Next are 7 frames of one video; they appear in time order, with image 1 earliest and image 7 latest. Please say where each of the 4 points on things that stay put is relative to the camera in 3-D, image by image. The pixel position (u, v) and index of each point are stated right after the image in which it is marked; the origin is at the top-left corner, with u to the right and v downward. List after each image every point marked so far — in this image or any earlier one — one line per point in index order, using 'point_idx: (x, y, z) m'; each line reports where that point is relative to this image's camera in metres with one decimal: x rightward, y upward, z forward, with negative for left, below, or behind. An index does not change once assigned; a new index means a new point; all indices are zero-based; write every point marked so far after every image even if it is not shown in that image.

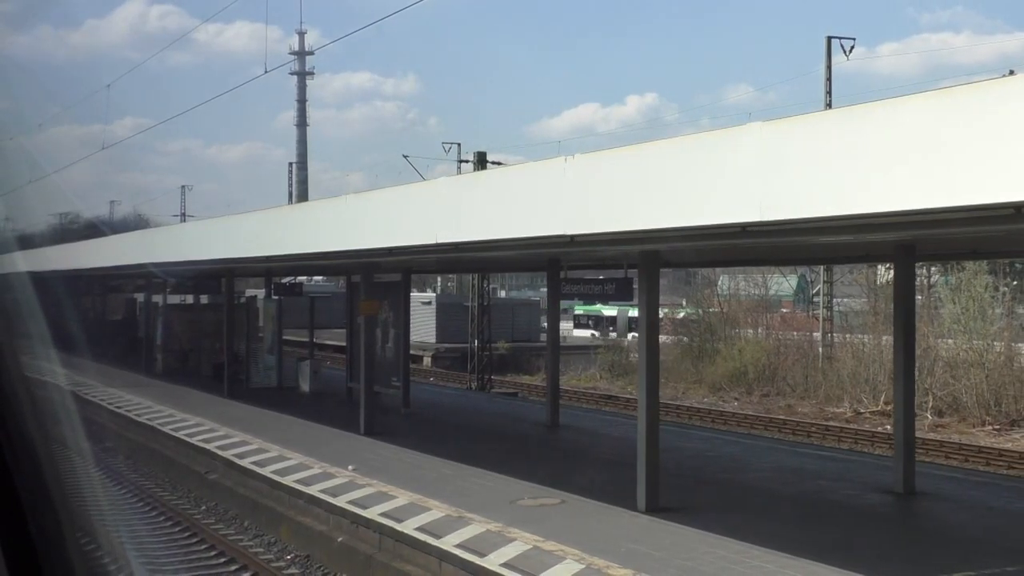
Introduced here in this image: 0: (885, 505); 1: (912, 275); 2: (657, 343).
0: (+3.8, -2.2, +9.8) m
1: (+4.2, +0.1, +9.9) m
2: (+1.4, -0.5, +9.5) m
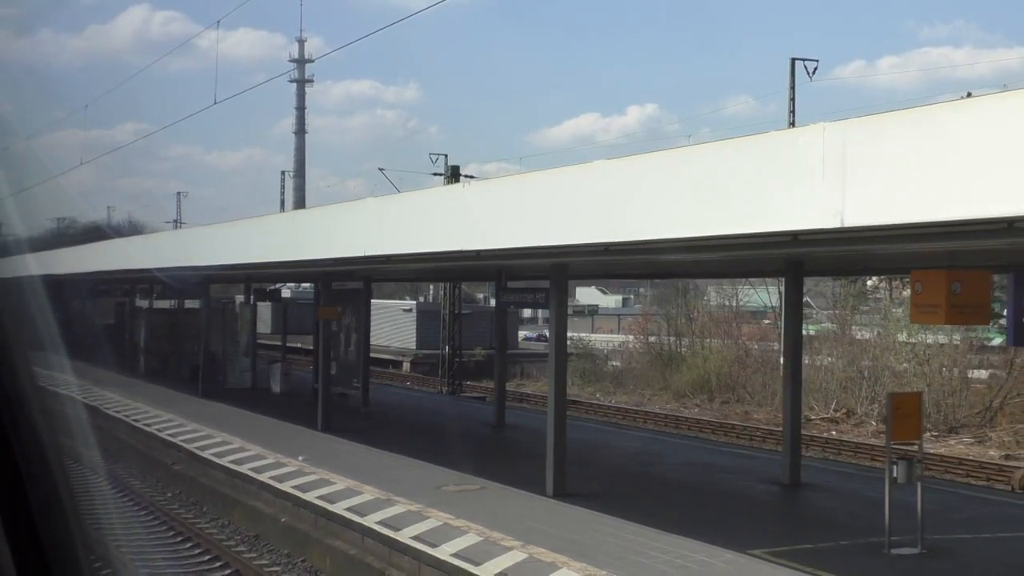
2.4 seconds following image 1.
0: (+2.9, -2.4, +10.9) m
1: (+3.4, 0.0, +11.1) m
2: (+0.6, -0.7, +10.6) m
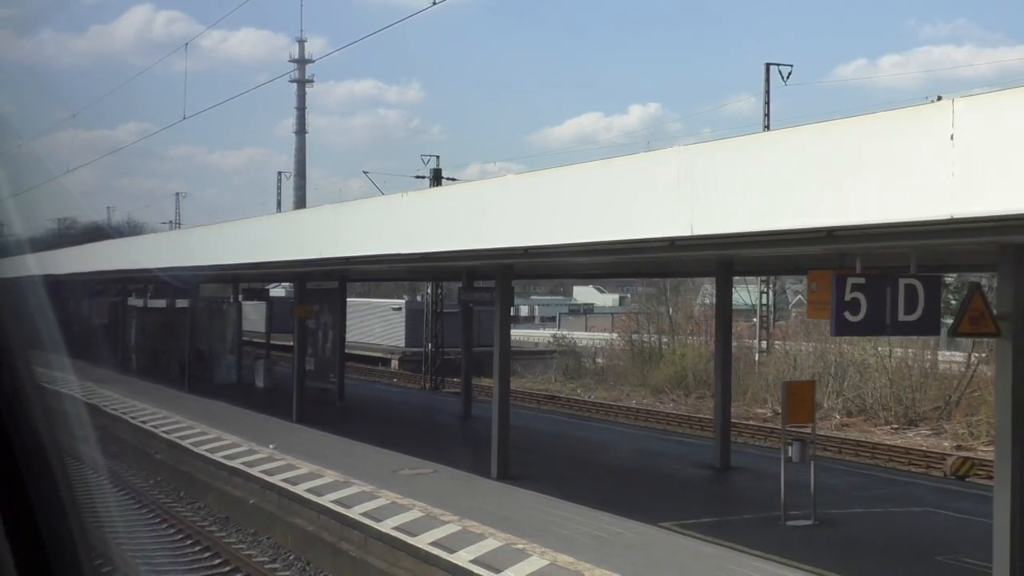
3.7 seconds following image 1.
0: (+2.3, -2.3, +11.8) m
1: (+2.8, 0.0, +12.0) m
2: (0.0, -0.6, +11.5) m
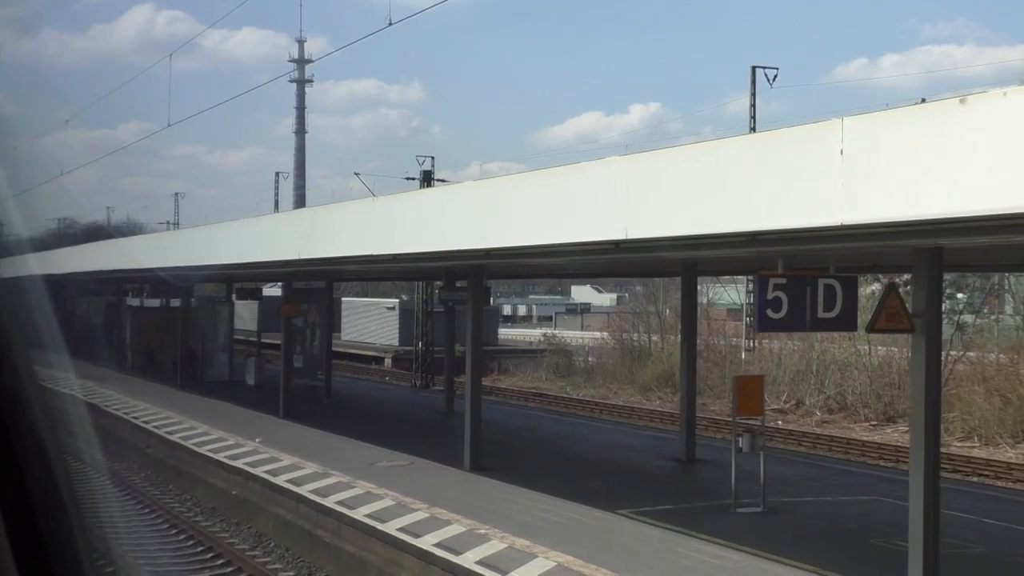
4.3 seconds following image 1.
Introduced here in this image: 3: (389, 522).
0: (+1.9, -2.3, +12.3) m
1: (+2.4, 0.0, +12.5) m
2: (-0.4, -0.6, +12.0) m
3: (-1.2, -2.4, +9.5) m
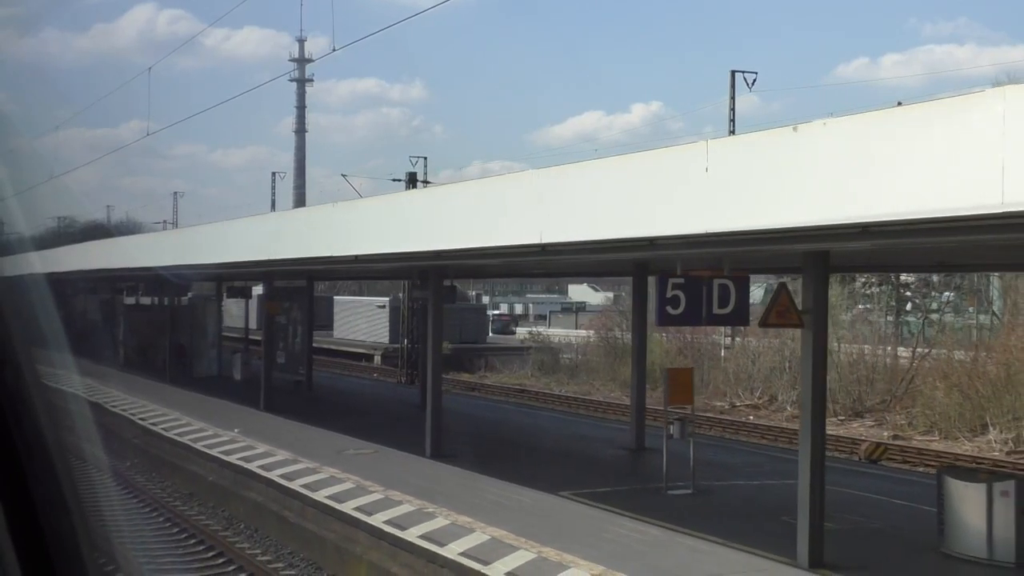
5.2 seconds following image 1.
0: (+1.4, -2.3, +13.1) m
1: (+1.8, 0.0, +13.3) m
2: (-0.9, -0.6, +12.8) m
3: (-1.8, -2.3, +10.3) m
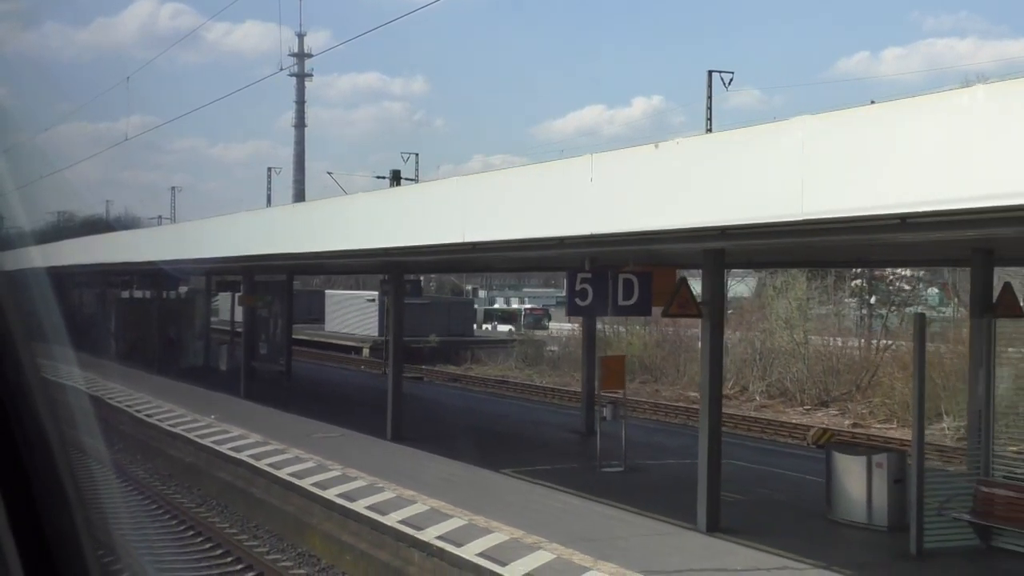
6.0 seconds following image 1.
0: (+0.8, -2.2, +14.0) m
1: (+1.2, +0.1, +14.2) m
2: (-1.6, -0.5, +13.7) m
3: (-2.4, -2.3, +11.2) m
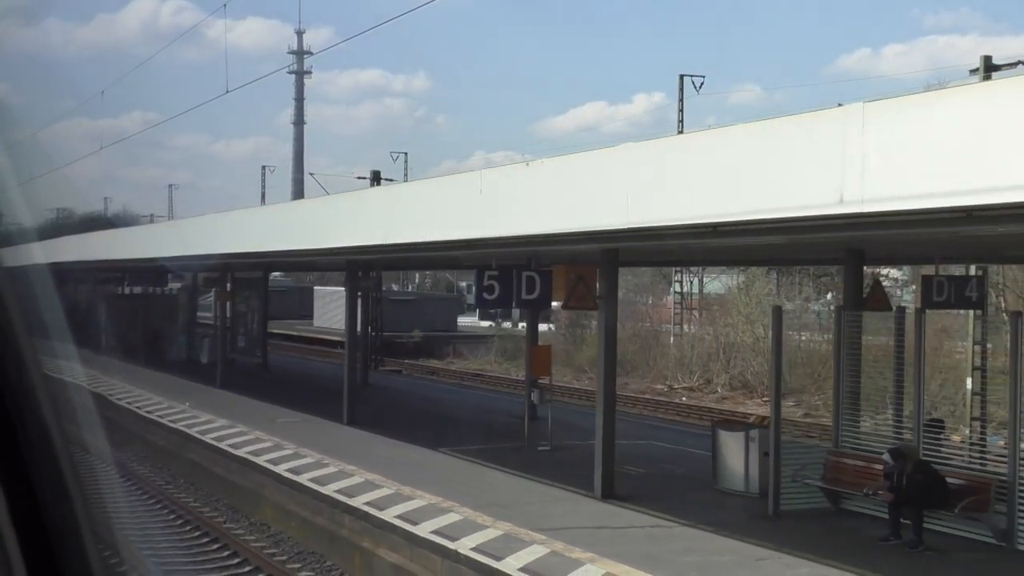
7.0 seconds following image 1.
0: (-0.1, -2.2, +15.2) m
1: (+0.4, +0.2, +15.3) m
2: (-2.4, -0.5, +14.8) m
3: (-3.3, -2.2, +12.4) m
